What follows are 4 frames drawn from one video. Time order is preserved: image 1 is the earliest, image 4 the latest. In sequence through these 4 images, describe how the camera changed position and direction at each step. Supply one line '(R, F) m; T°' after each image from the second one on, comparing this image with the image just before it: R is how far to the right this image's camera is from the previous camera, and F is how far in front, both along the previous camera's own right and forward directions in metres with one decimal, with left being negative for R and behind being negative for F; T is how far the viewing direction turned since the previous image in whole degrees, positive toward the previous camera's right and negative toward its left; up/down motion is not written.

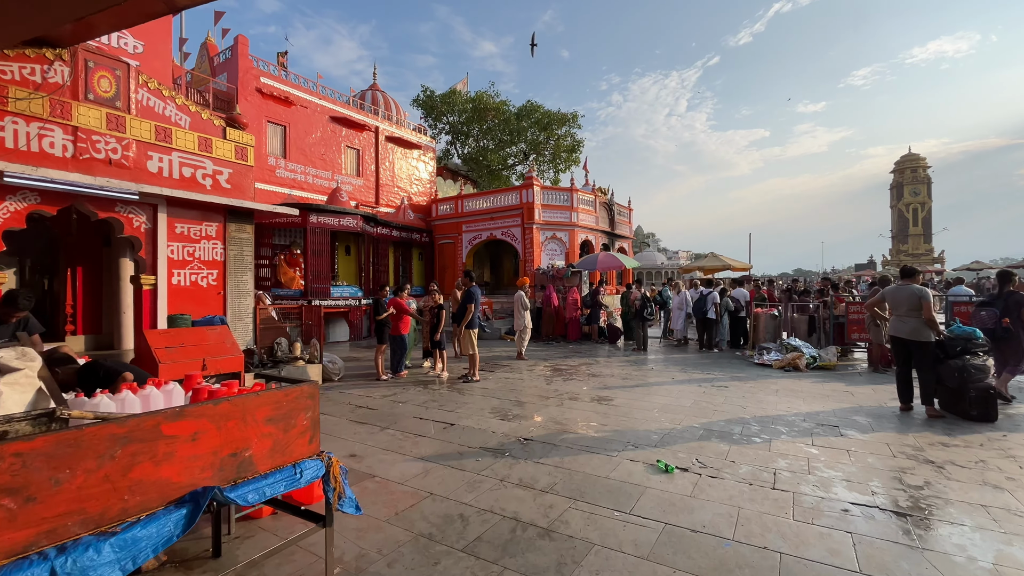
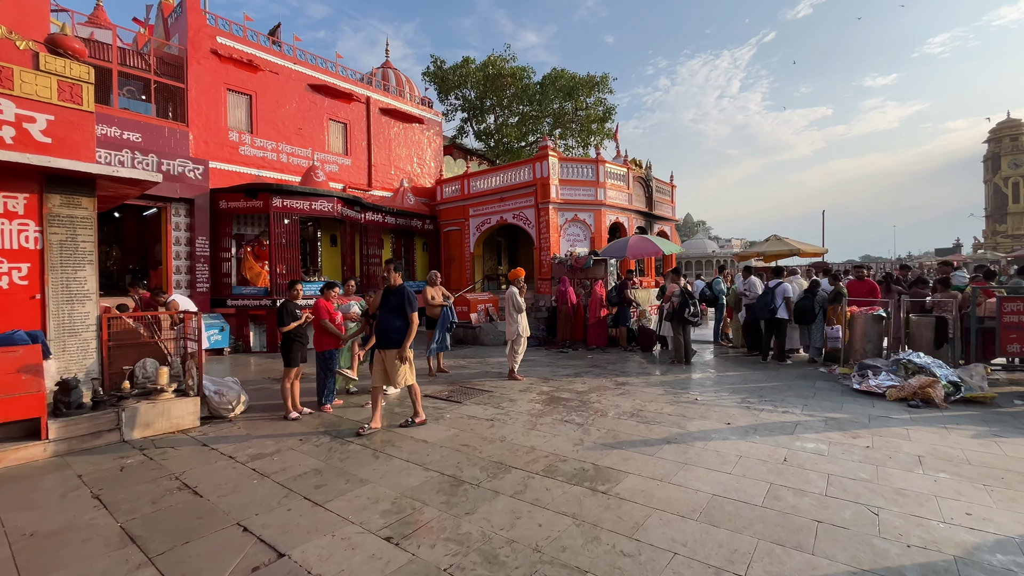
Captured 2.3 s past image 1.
(+0.9, +2.6) m; -6°
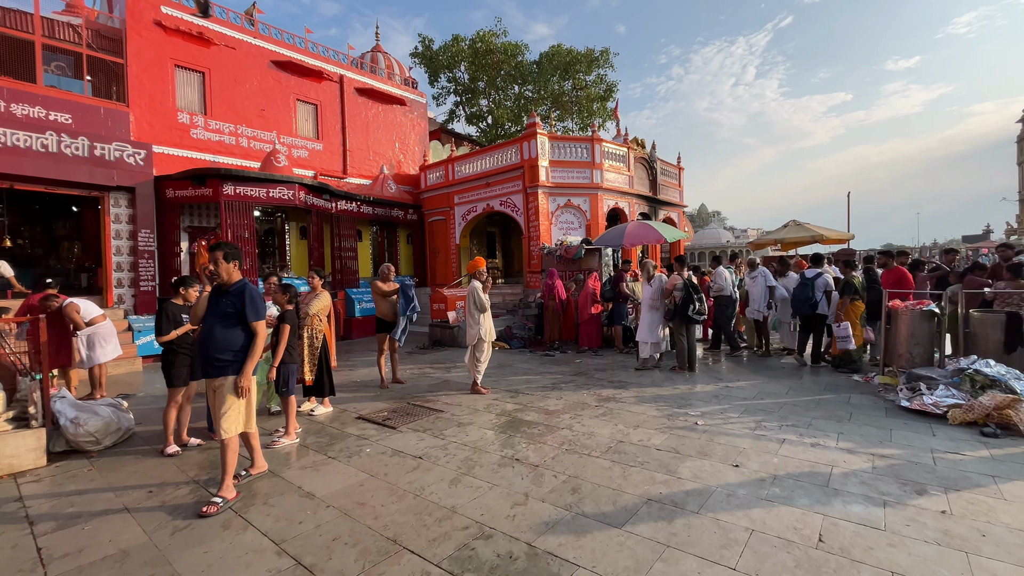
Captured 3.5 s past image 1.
(+0.7, +1.3) m; -2°
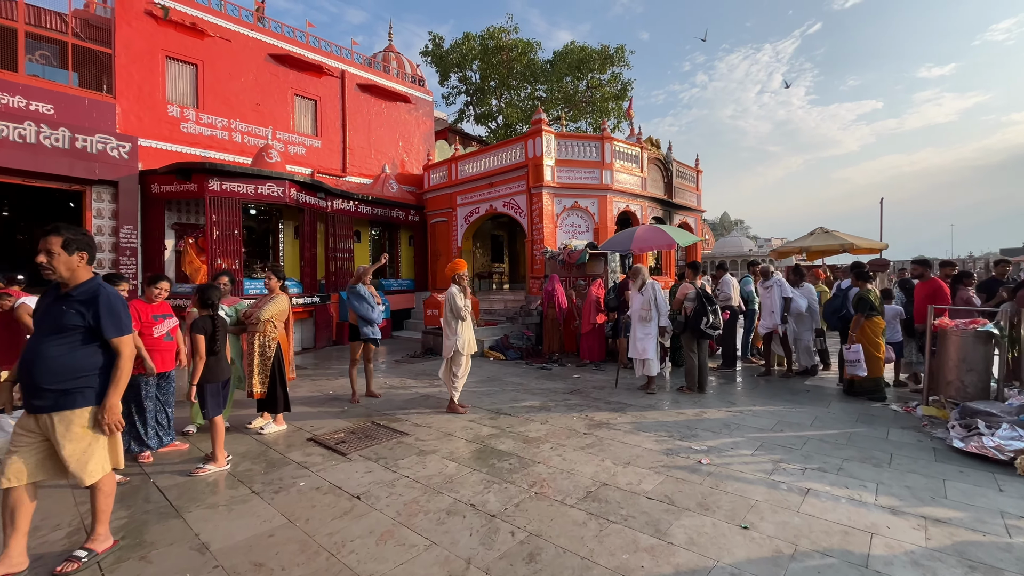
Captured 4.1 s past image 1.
(+0.4, +0.7) m; -2°
